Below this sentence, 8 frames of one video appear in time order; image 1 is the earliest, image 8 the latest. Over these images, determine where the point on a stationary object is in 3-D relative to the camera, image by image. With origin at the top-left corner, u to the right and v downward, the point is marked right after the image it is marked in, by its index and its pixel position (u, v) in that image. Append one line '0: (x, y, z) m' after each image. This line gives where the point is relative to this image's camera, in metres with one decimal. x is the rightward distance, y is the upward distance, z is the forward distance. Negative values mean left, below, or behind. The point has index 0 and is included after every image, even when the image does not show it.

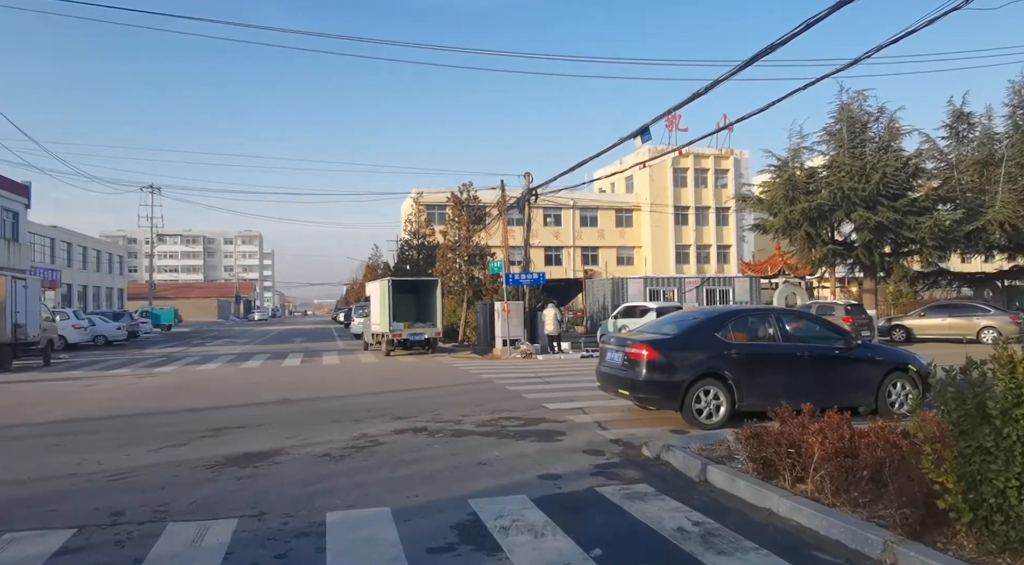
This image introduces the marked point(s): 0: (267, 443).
0: (-3.1, -2.1, +8.7) m
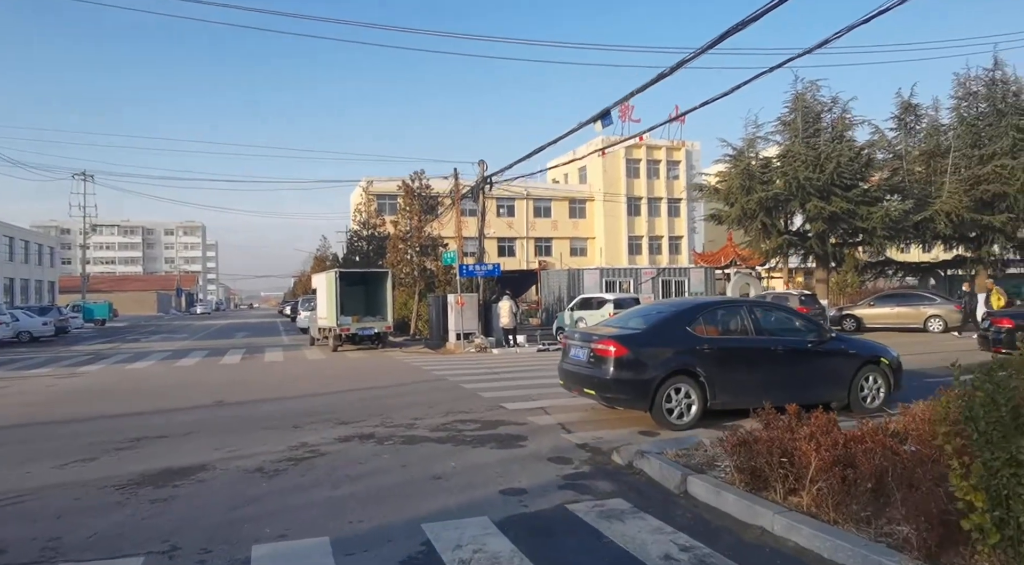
0: (-3.6, -2.0, +7.7) m
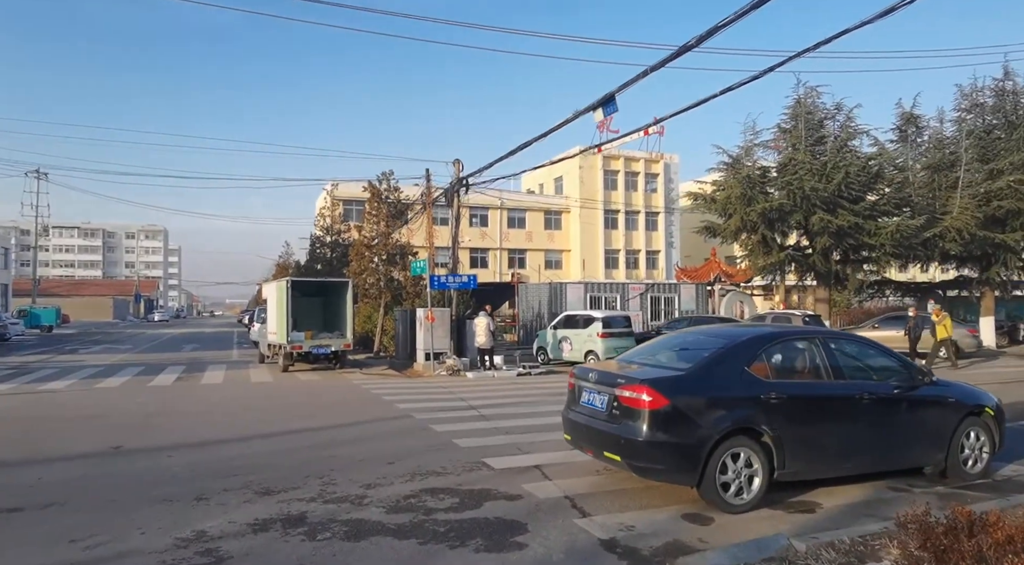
0: (-3.7, -2.1, +5.1) m
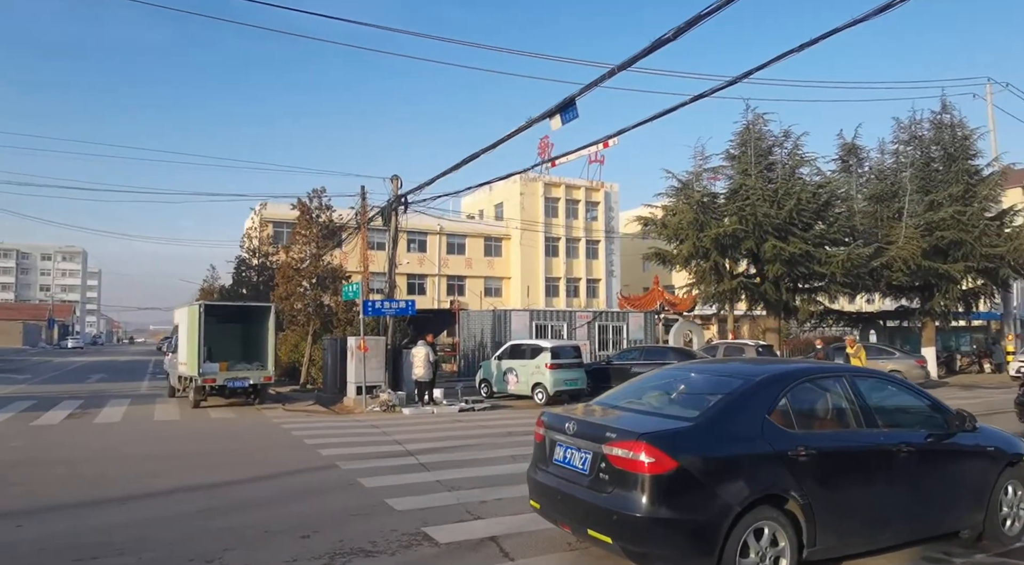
0: (-3.9, -2.1, +3.1) m
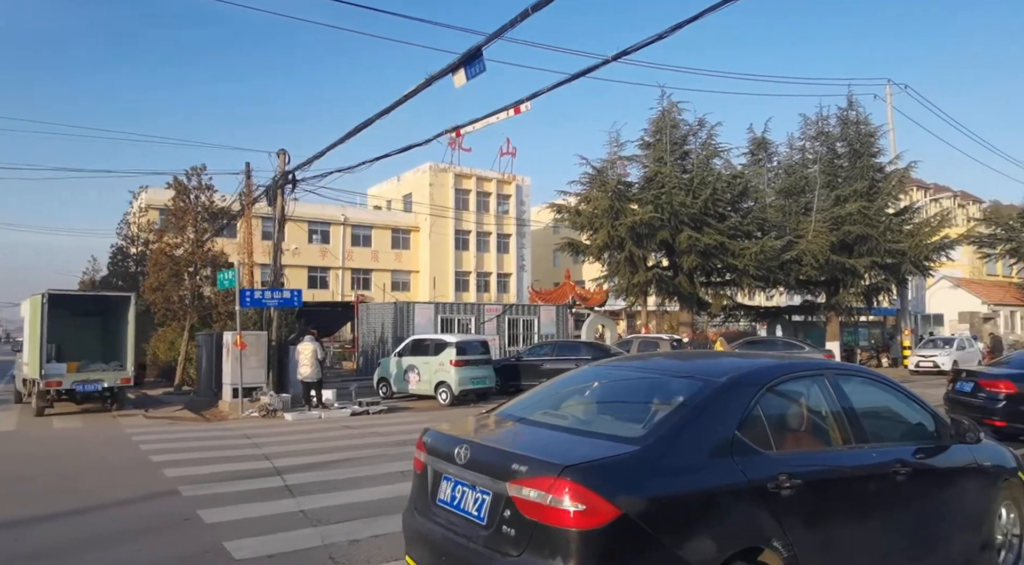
0: (-4.3, -1.9, +1.0) m
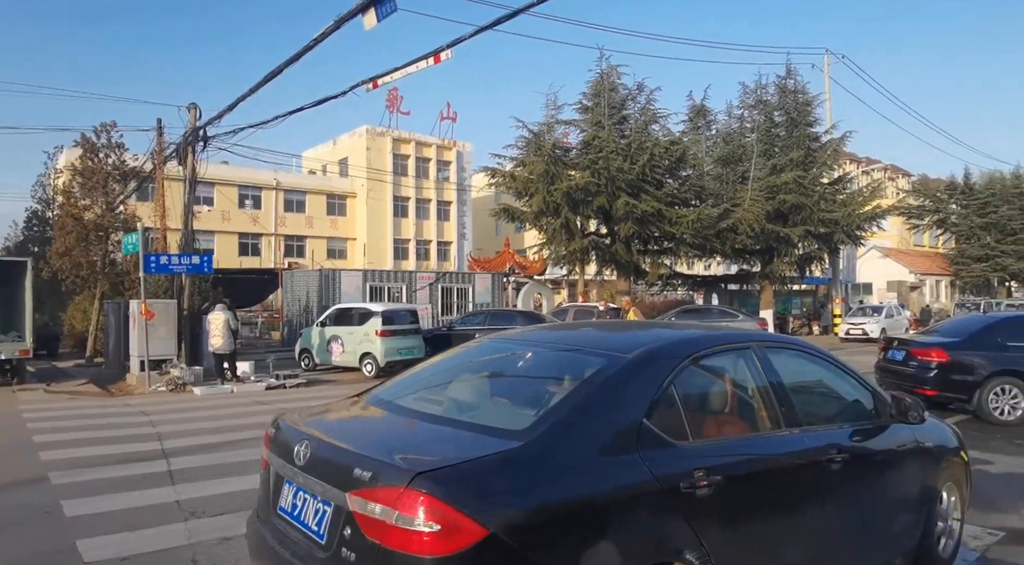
0: (-4.7, -1.8, 0.0) m
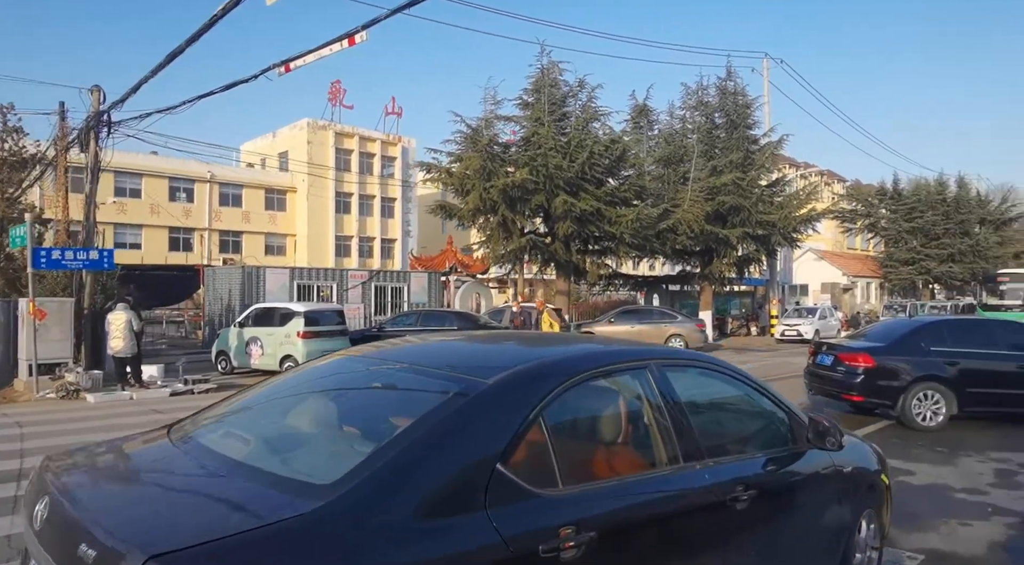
0: (-5.0, -1.8, -0.9) m
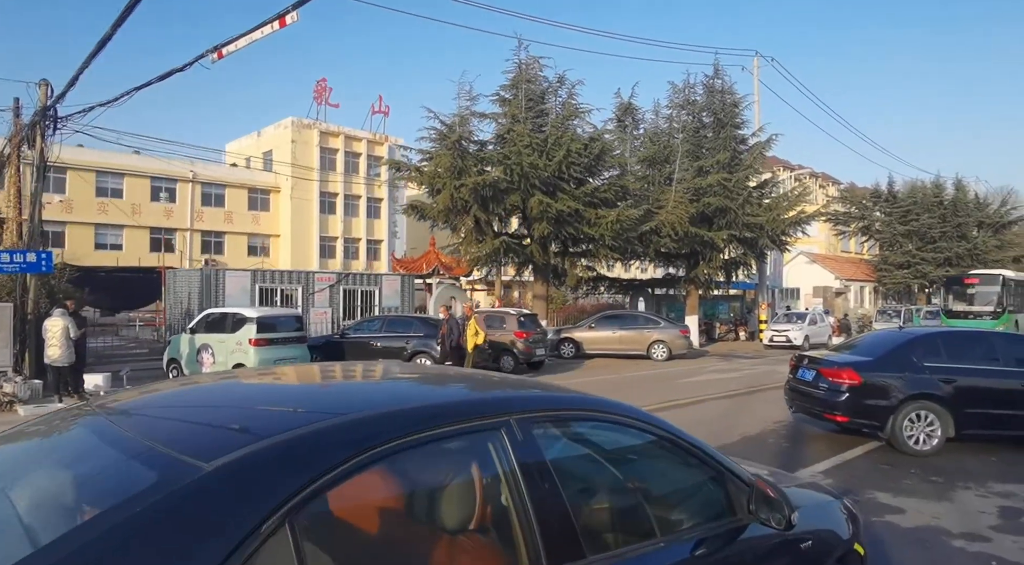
0: (-5.6, -1.8, -1.8) m
